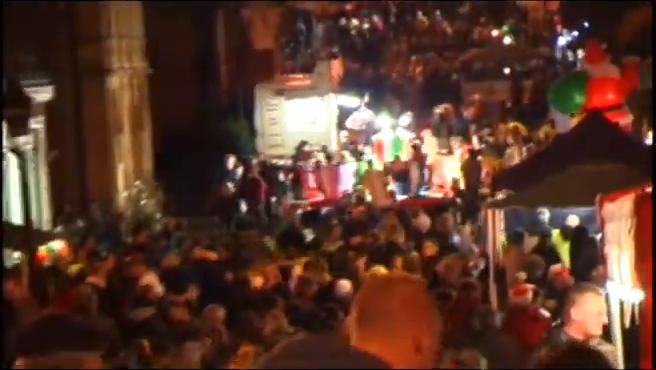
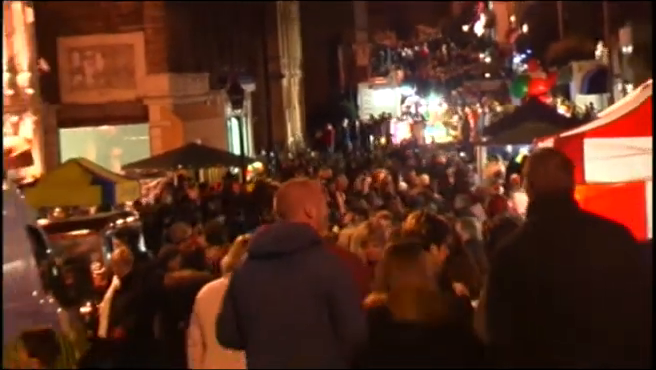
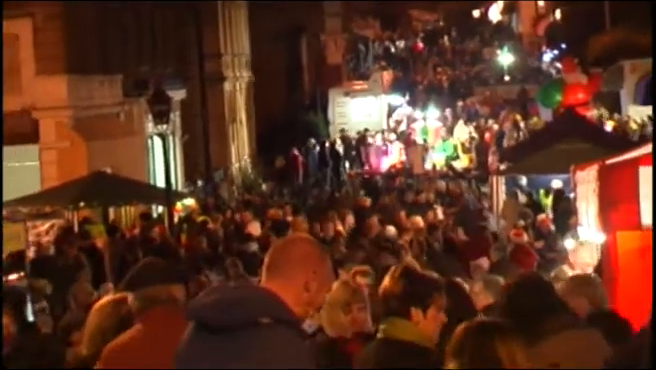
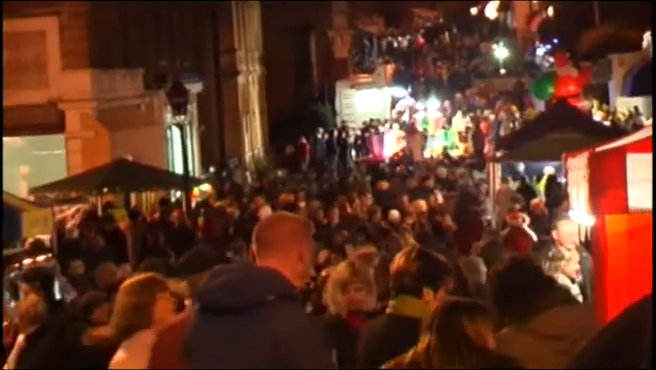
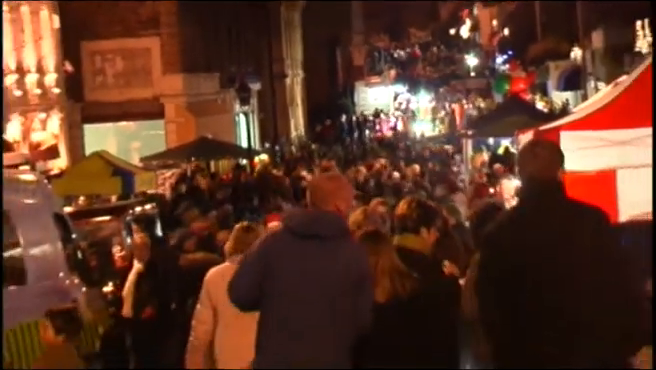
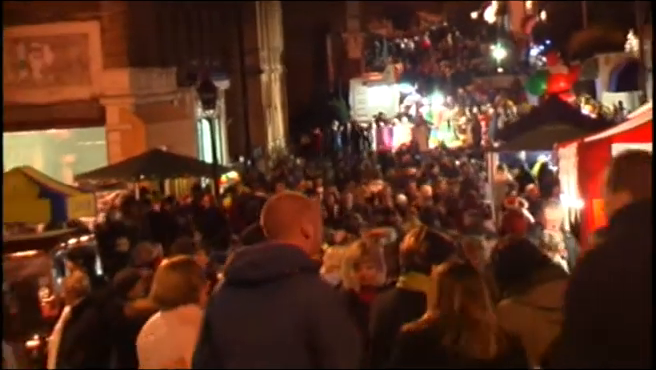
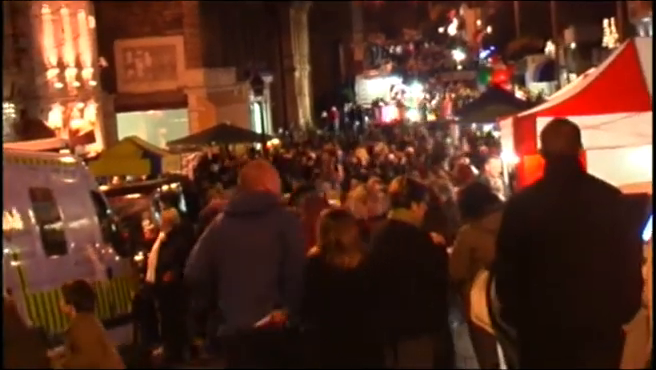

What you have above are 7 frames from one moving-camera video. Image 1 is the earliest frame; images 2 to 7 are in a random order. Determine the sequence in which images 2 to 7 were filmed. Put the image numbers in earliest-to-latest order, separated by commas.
3, 4, 6, 2, 5, 7
